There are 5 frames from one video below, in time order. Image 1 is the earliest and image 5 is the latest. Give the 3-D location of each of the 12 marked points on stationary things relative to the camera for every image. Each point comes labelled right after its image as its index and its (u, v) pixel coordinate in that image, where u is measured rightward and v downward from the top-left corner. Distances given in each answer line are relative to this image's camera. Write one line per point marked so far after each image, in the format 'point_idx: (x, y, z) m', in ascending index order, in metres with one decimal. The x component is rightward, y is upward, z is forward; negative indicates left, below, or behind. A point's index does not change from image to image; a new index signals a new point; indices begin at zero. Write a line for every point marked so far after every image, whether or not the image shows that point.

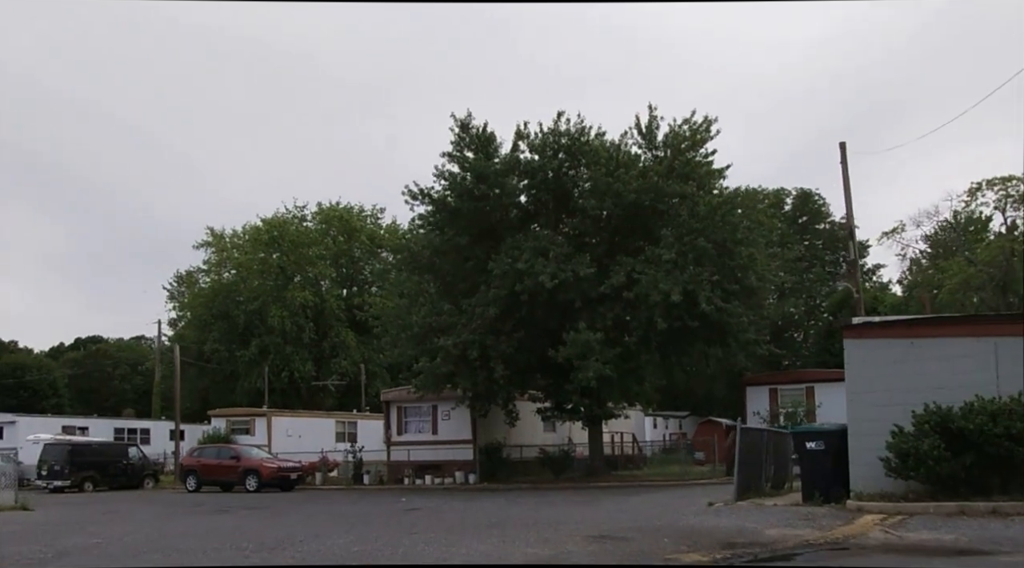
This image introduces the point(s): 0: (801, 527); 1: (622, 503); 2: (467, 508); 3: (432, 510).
0: (+3.9, -3.3, +13.4) m
1: (+2.1, -4.2, +18.6) m
2: (-0.9, -4.5, +19.9) m
3: (-1.6, -4.5, +19.7) m
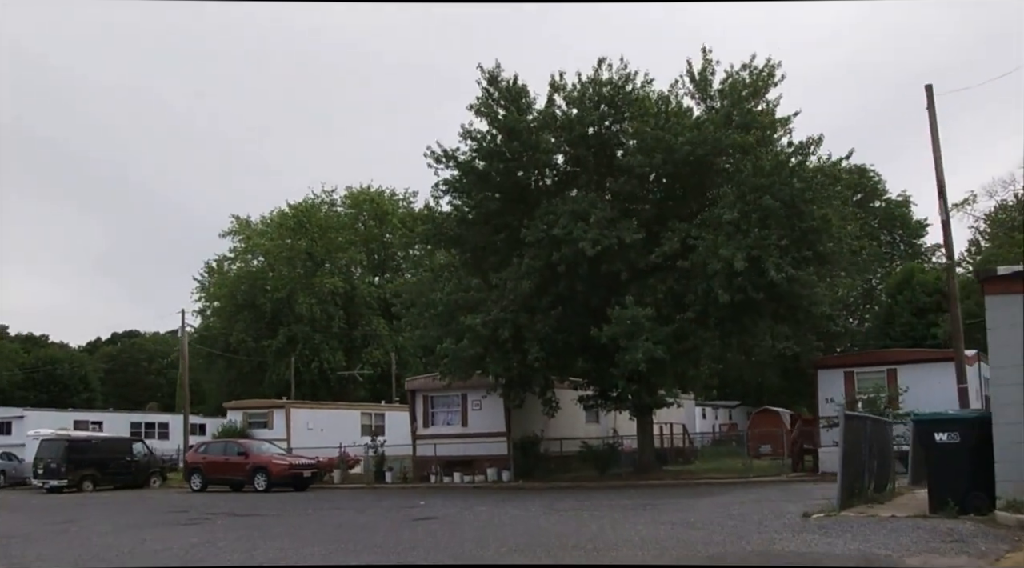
0: (+4.2, -2.6, +9.5) m
1: (+2.6, -3.5, +14.9) m
2: (-0.3, -3.8, +16.2) m
3: (-1.0, -3.8, +16.1) m
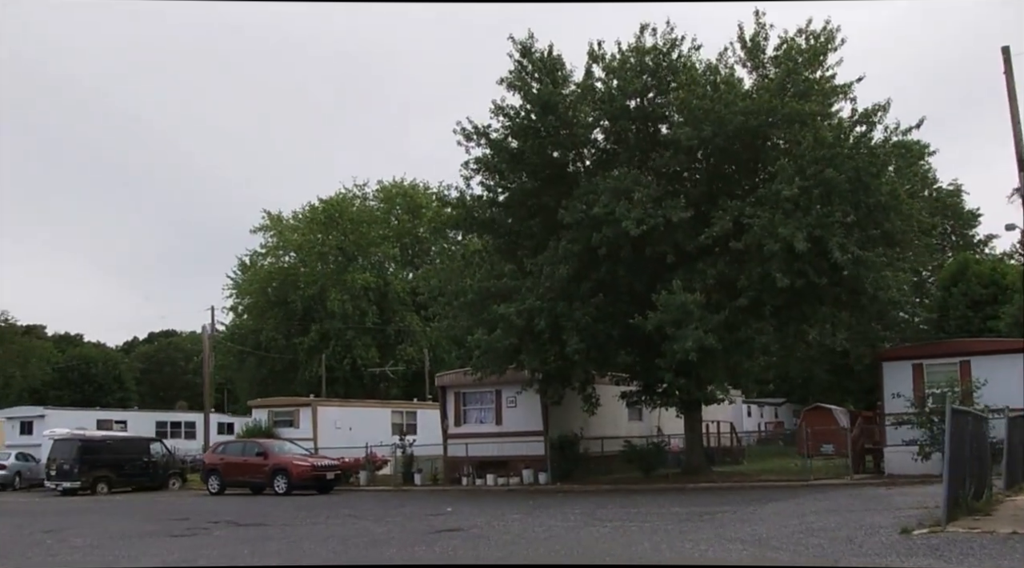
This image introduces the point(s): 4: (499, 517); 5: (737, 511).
0: (+4.5, -2.2, +7.3) m
1: (+3.1, -3.1, +12.7) m
2: (+0.2, -3.5, +14.2) m
3: (-0.5, -3.5, +14.0) m
4: (-0.2, -3.8, +16.3) m
5: (+3.5, -3.5, +15.1) m
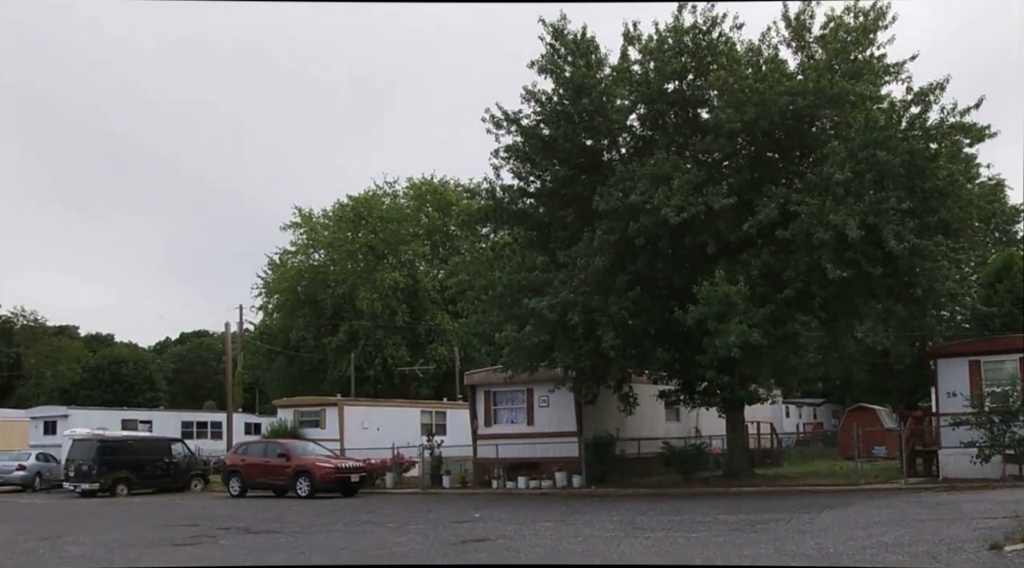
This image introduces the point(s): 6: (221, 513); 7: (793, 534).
0: (+4.7, -2.0, +5.9) m
1: (+3.5, -2.9, +11.4) m
2: (+0.6, -3.3, +12.9) m
3: (0.0, -3.3, +12.8) m
4: (+0.3, -3.7, +15.1) m
5: (+3.9, -3.3, +13.8) m
6: (-5.7, -4.5, +19.2) m
7: (+3.3, -3.0, +11.7) m
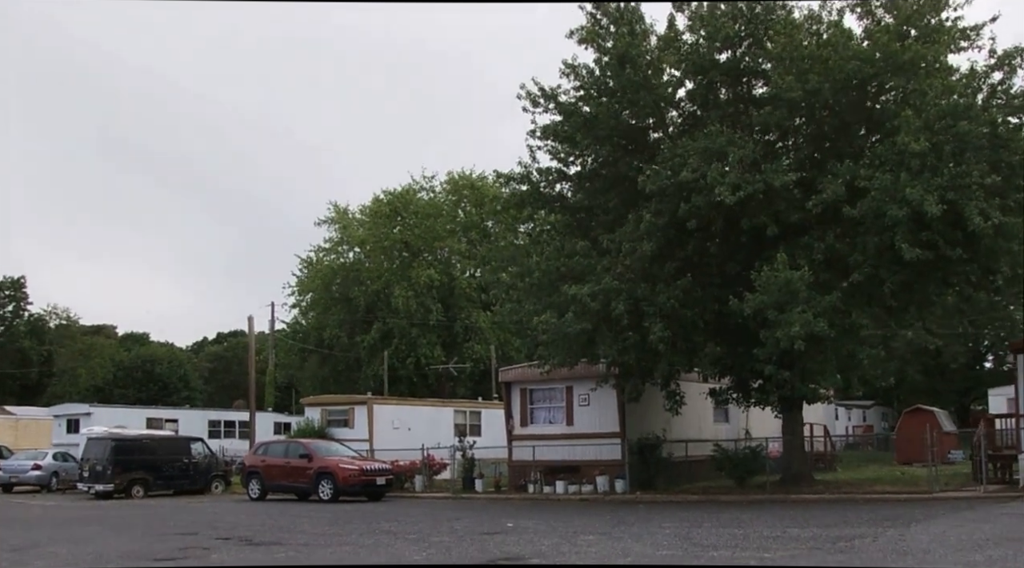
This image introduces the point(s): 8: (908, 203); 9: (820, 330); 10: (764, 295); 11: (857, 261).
0: (+4.8, -1.7, +3.8) m
1: (+3.8, -2.6, +9.3) m
2: (+1.1, -3.0, +11.0) m
3: (+0.4, -3.0, +10.9) m
4: (+0.8, -3.4, +13.2) m
5: (+4.4, -3.0, +11.7) m
6: (-5.0, -4.2, +17.5) m
7: (+3.7, -2.7, +9.7) m
8: (+7.4, +1.5, +18.5) m
9: (+5.9, -0.9, +18.8) m
10: (+4.9, -0.2, +19.3) m
11: (+6.9, +0.5, +19.9) m
